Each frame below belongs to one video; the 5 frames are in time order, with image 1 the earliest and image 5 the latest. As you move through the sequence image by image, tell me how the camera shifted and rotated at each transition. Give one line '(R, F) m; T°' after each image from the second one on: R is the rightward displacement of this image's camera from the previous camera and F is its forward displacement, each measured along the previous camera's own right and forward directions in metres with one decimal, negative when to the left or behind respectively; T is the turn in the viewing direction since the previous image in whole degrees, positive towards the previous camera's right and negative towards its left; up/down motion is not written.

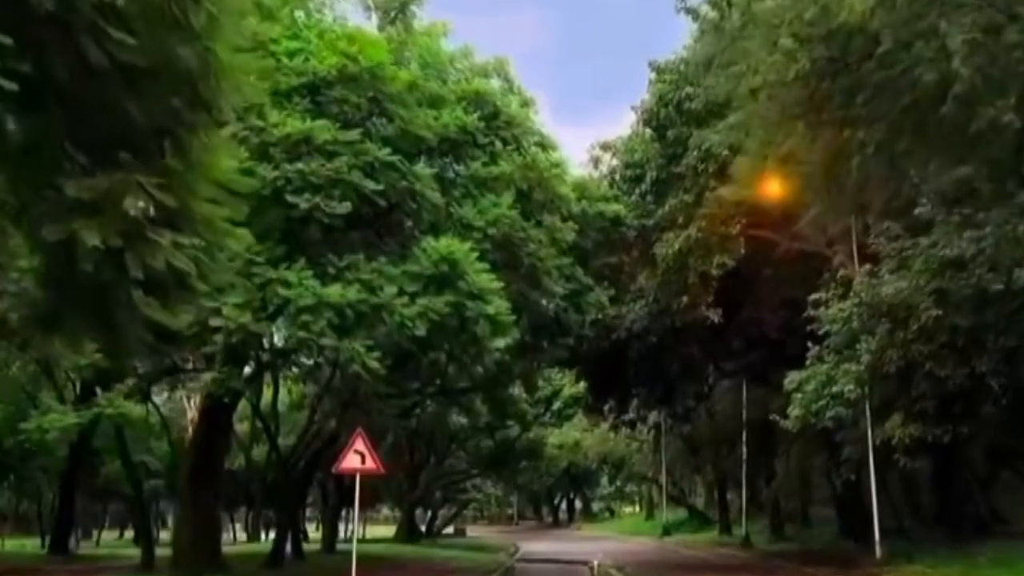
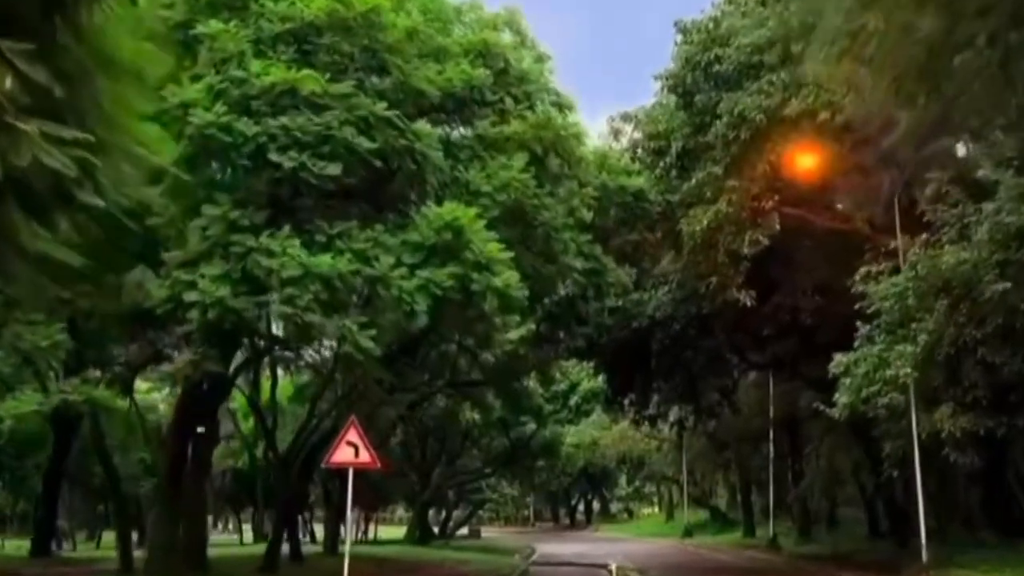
(+0.1, +2.1) m; -1°
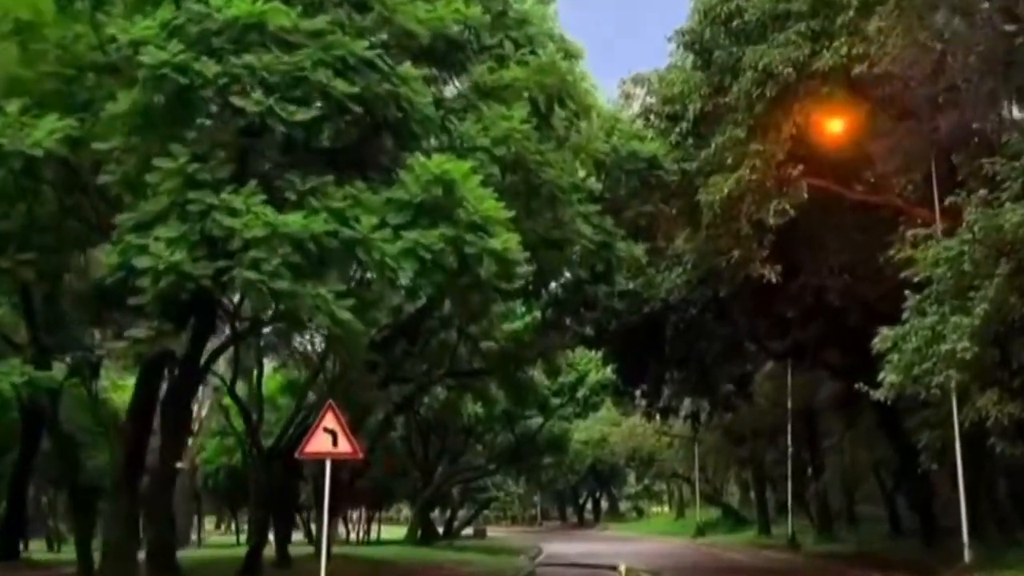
(+0.1, +2.1) m; 0°
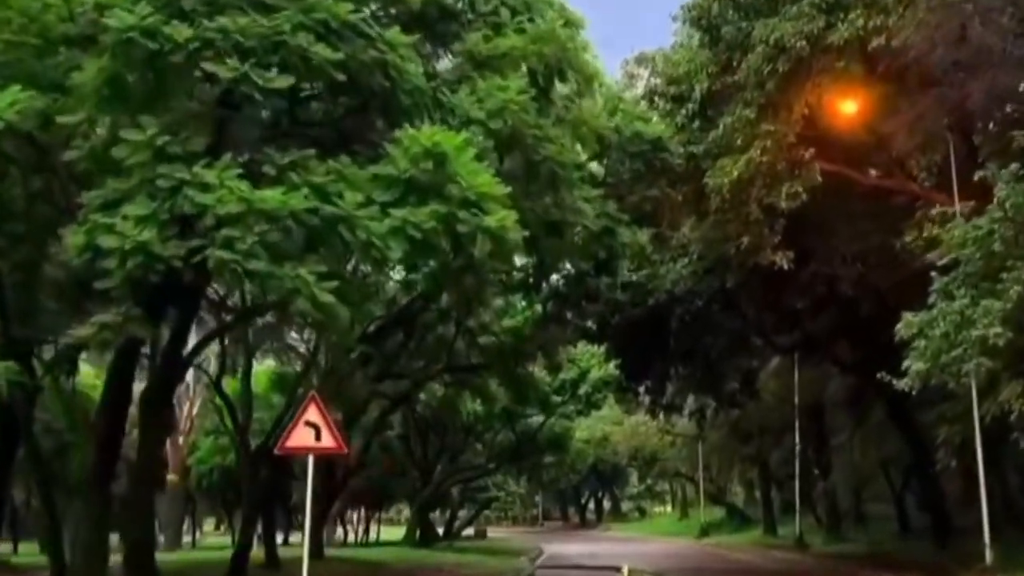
(0.0, +1.0) m; 0°
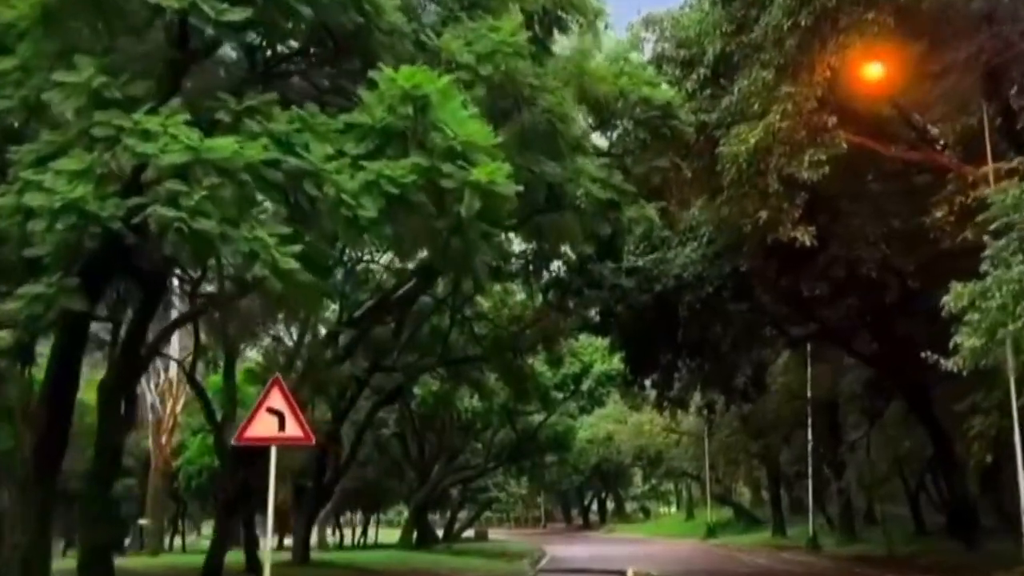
(+0.1, +1.7) m; 0°
